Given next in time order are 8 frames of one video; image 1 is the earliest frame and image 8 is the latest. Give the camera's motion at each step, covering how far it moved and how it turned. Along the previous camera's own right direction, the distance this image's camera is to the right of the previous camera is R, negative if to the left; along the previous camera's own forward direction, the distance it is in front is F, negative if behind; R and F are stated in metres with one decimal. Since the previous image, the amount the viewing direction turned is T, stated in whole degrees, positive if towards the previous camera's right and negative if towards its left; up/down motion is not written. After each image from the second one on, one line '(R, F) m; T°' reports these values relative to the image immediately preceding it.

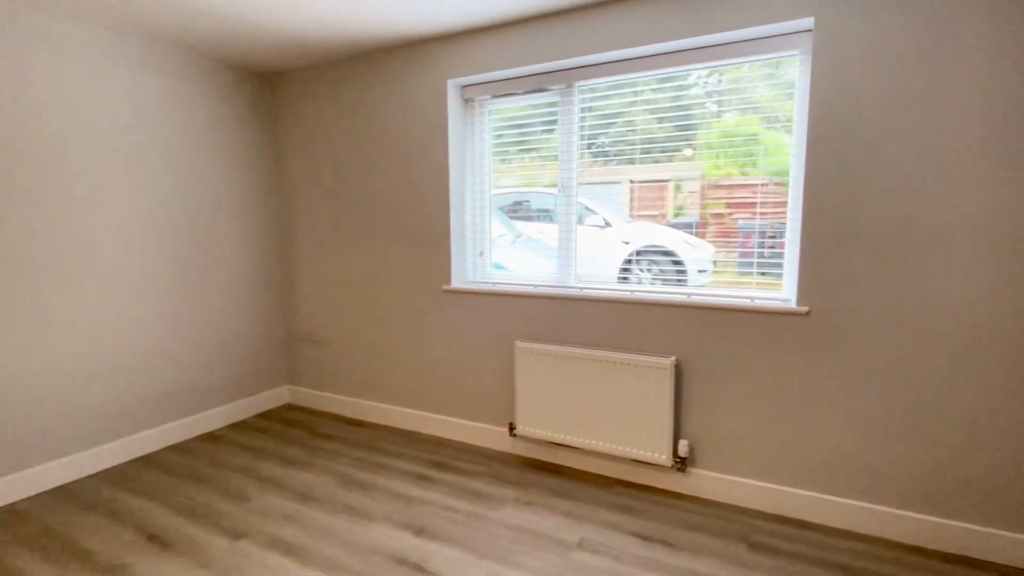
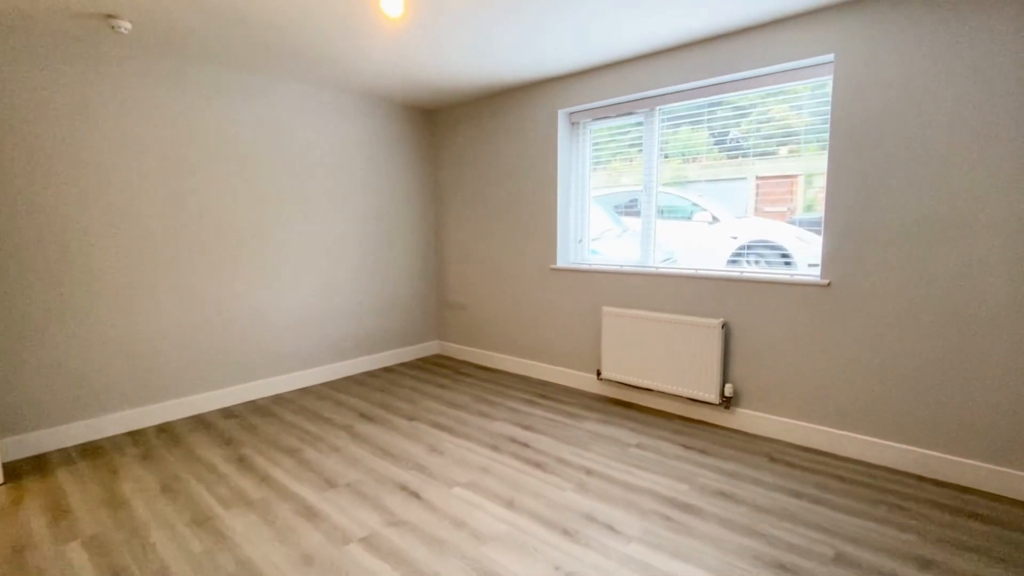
(+0.2, -0.9) m; -14°
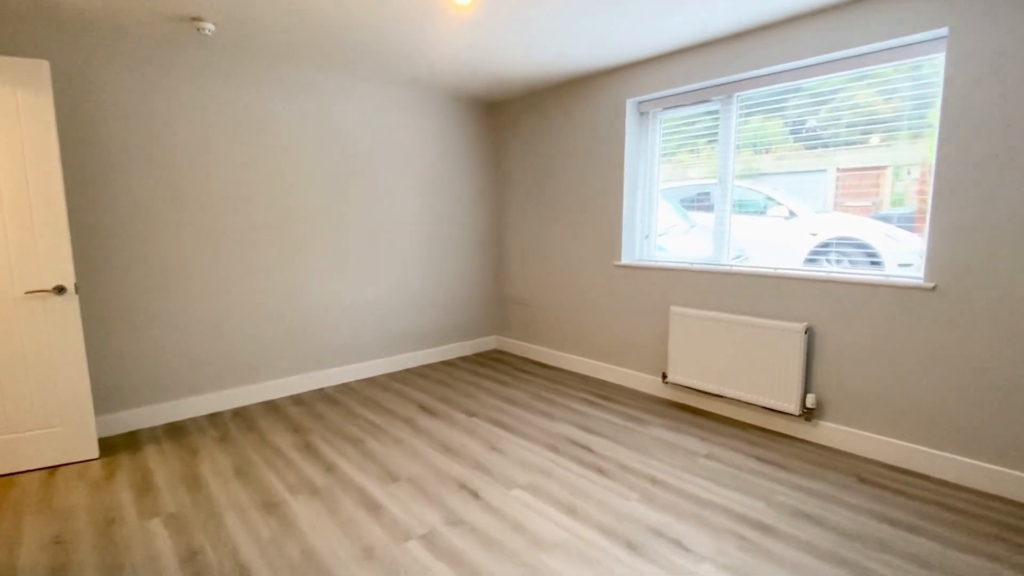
(0.0, +0.1) m; -7°
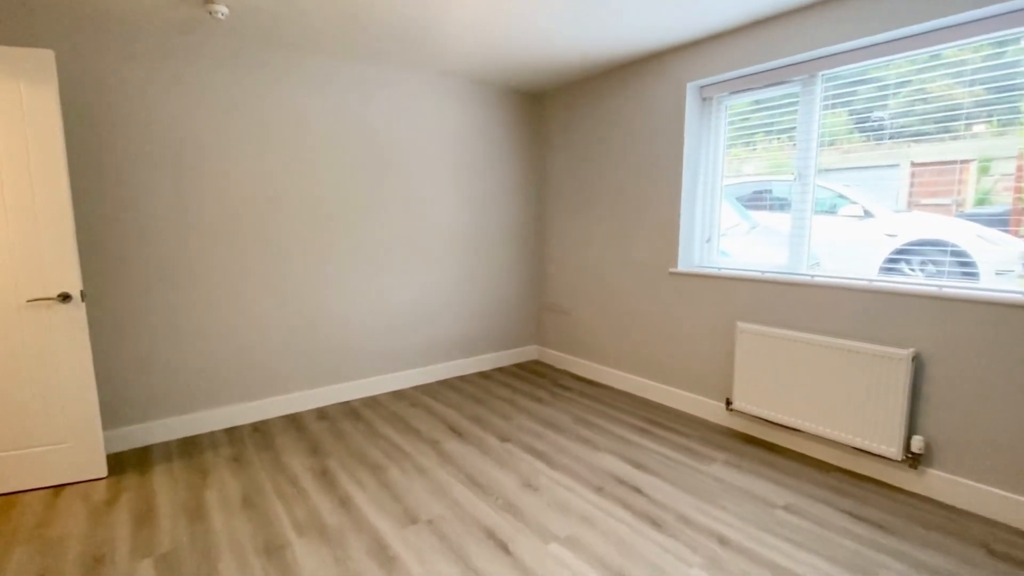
(0.0, +0.4) m; -5°
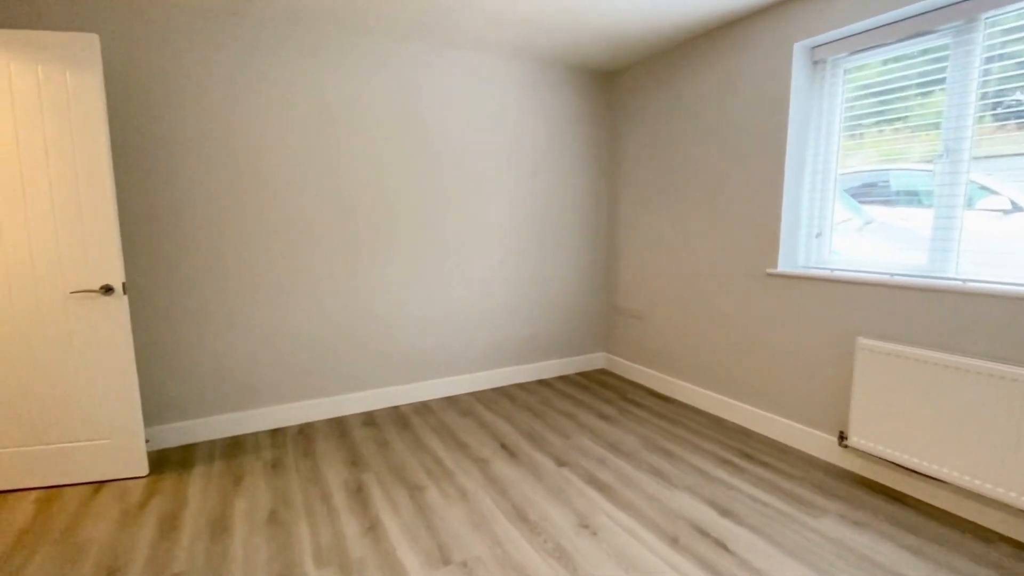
(+0.1, +0.4) m; -9°
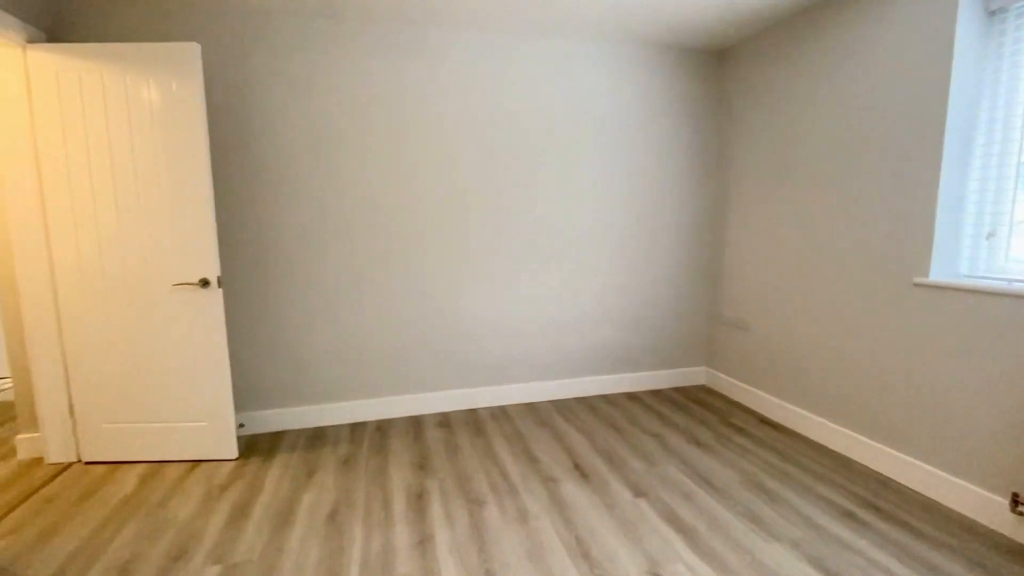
(+0.2, +0.2) m; -12°
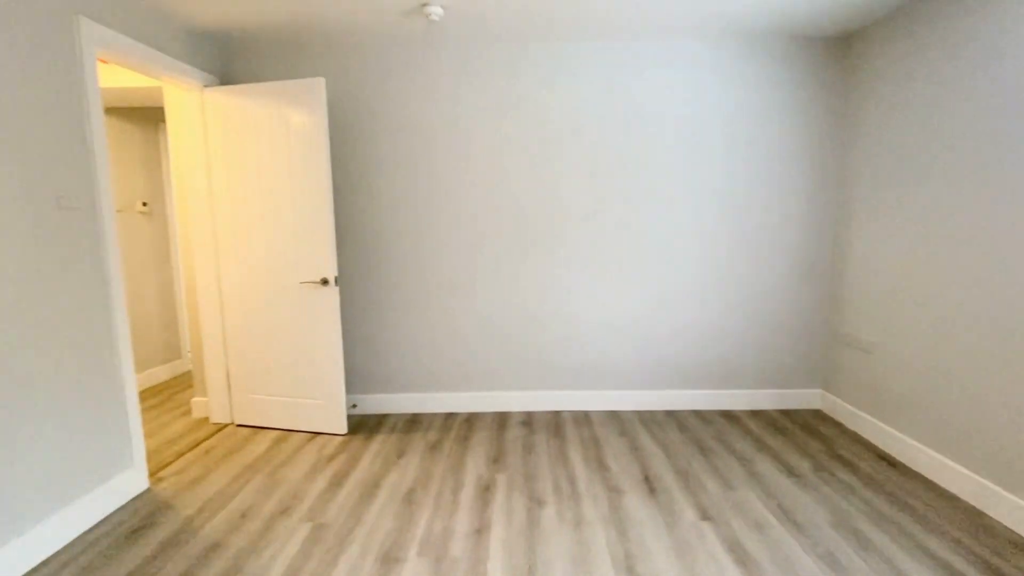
(+0.3, 0.0) m; -15°
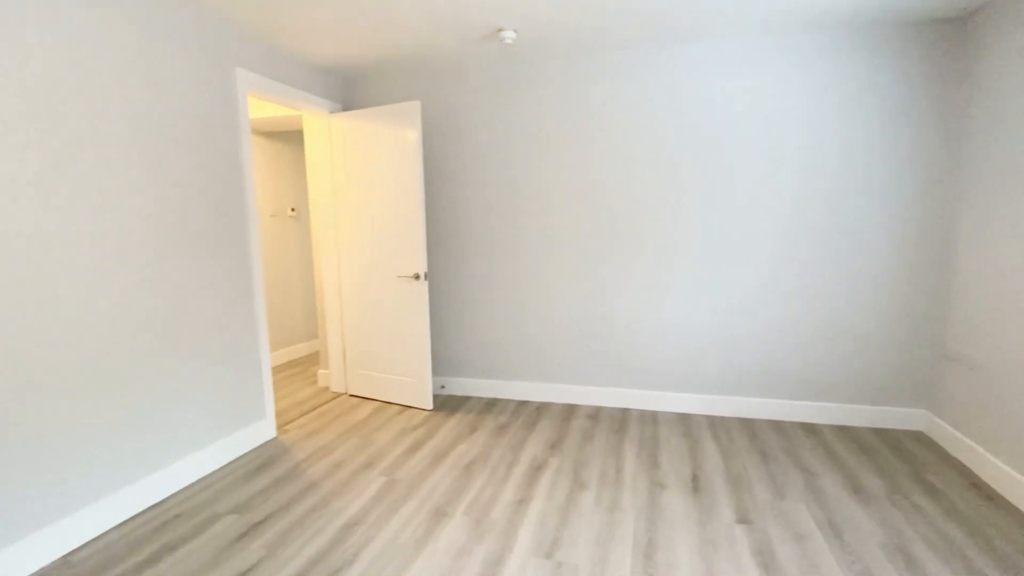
(+0.4, -0.2) m; -14°
